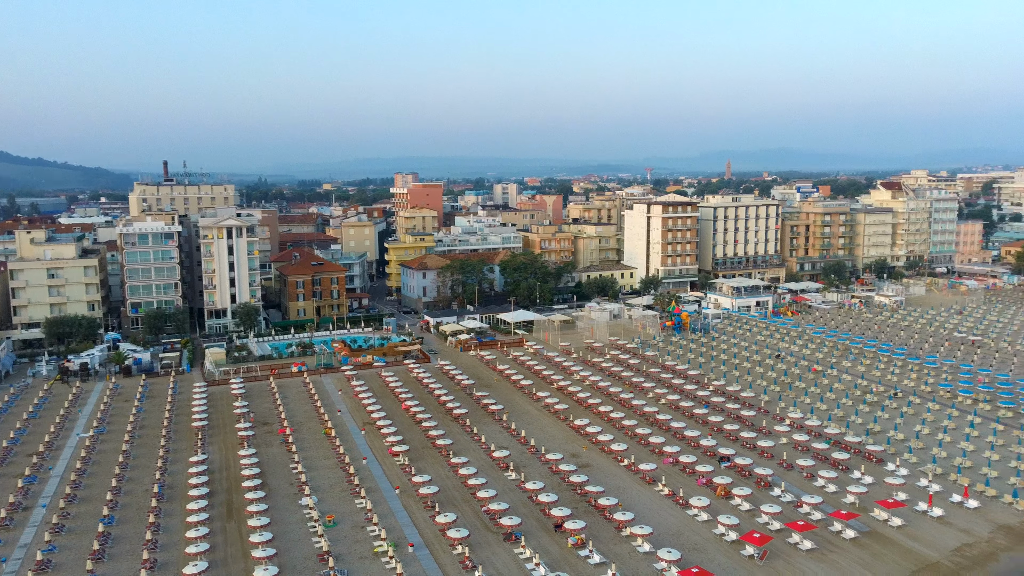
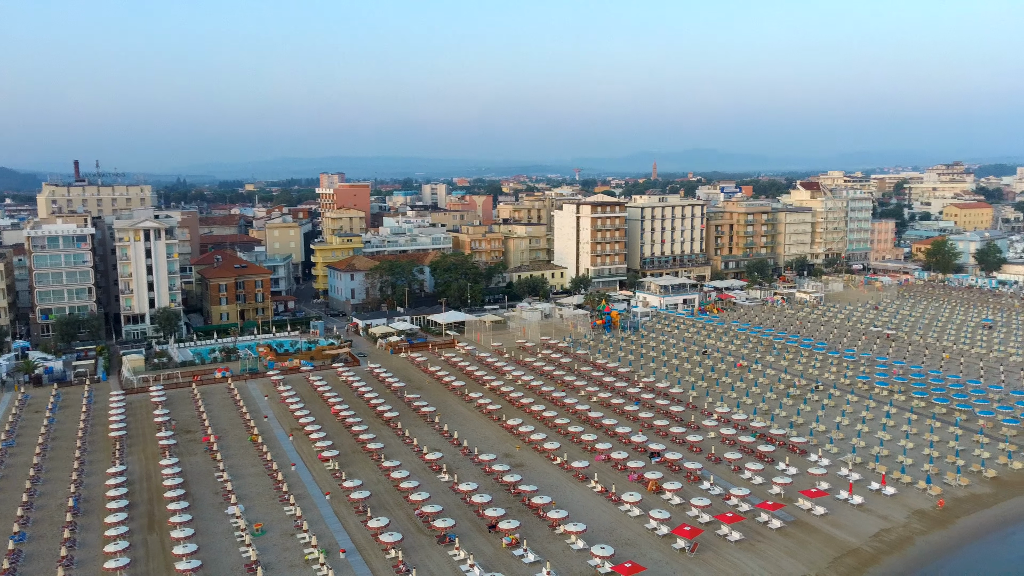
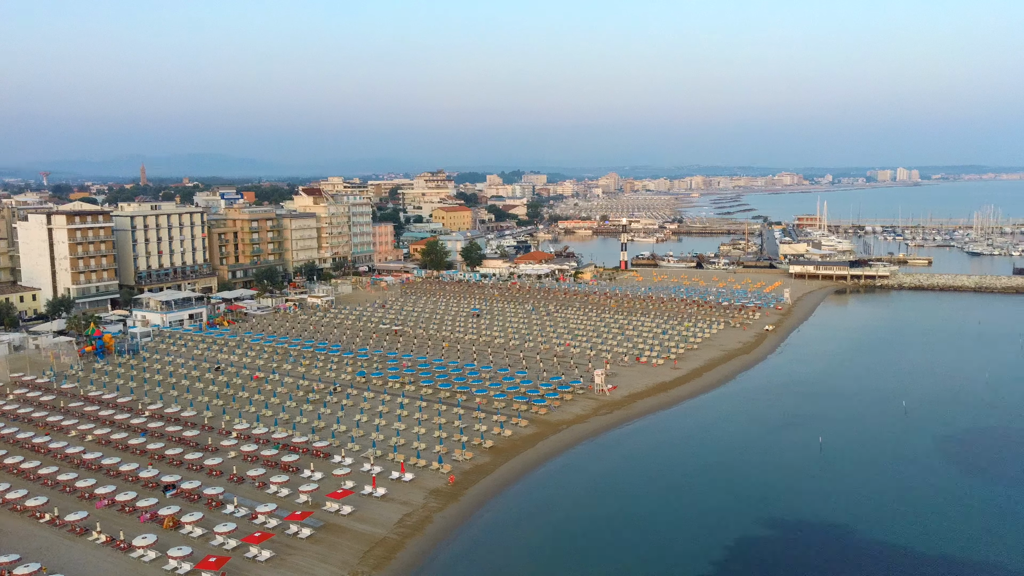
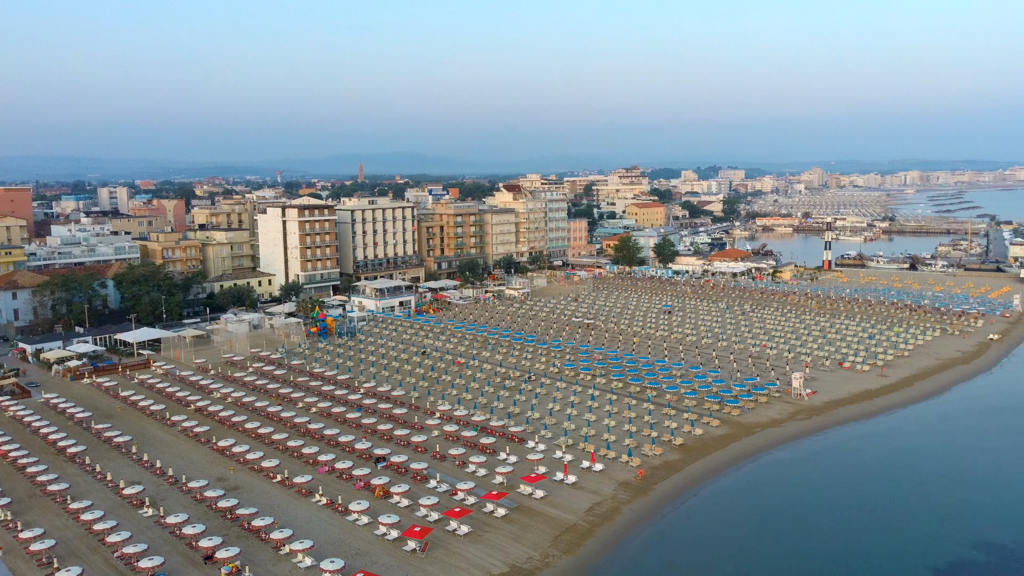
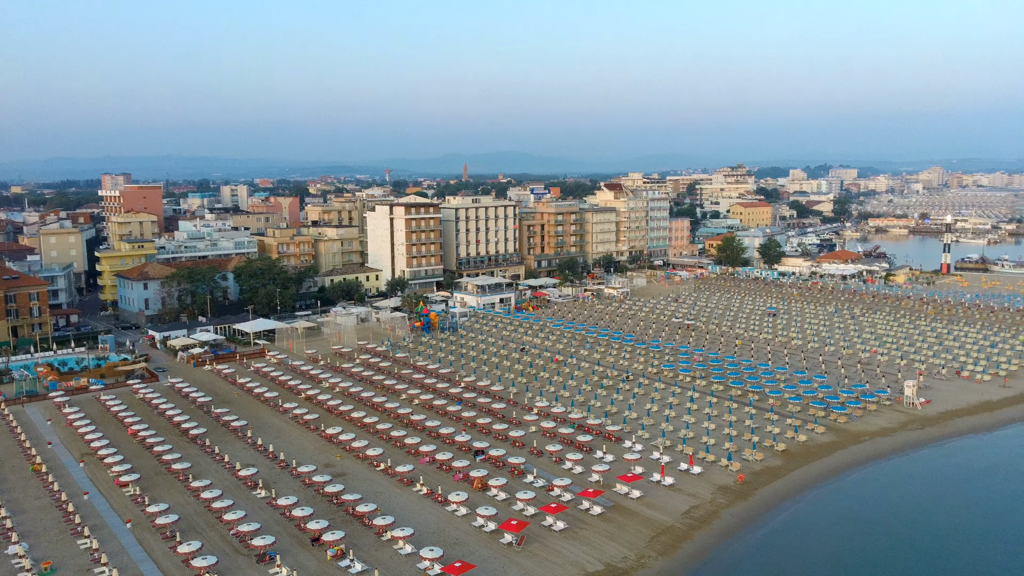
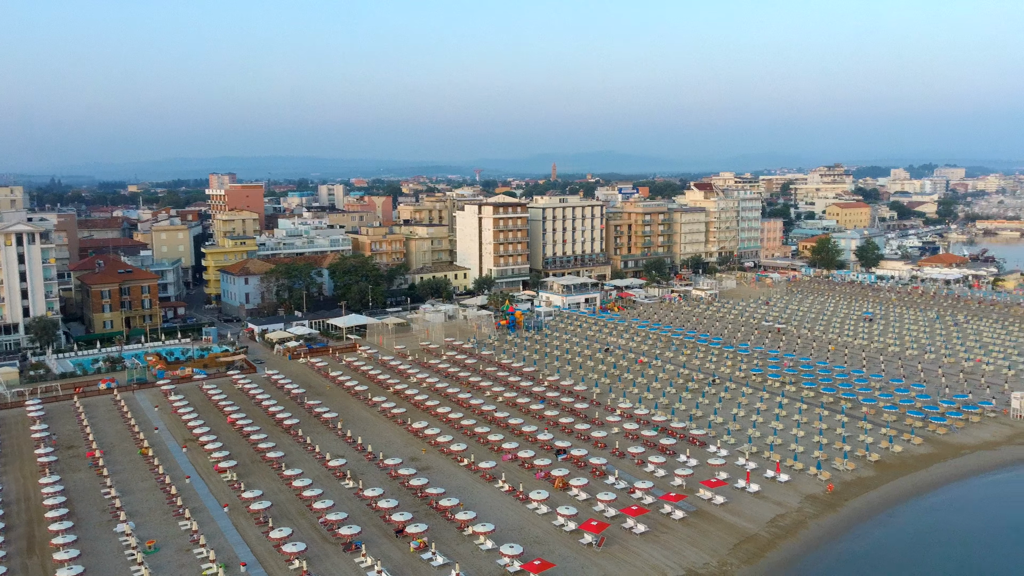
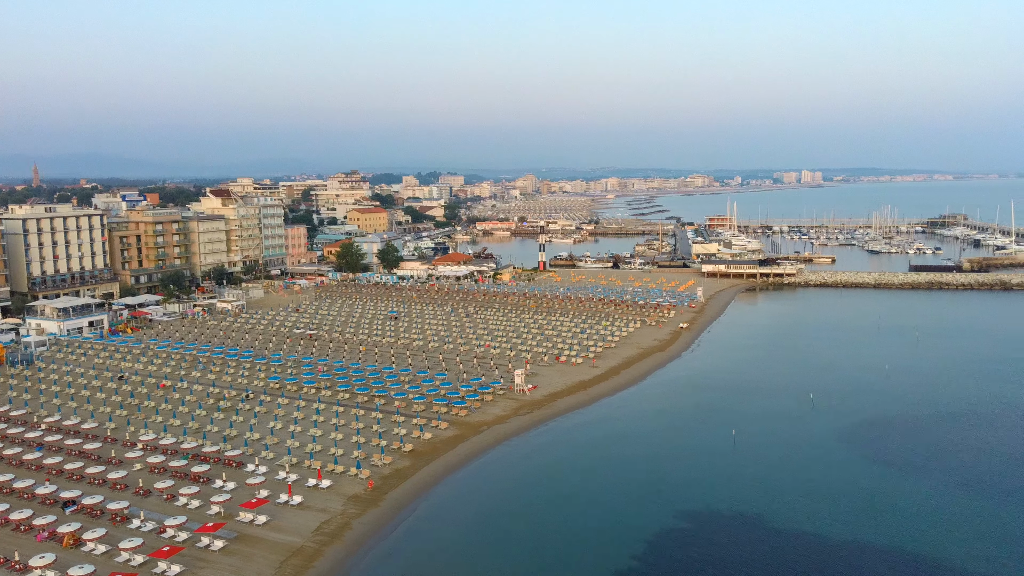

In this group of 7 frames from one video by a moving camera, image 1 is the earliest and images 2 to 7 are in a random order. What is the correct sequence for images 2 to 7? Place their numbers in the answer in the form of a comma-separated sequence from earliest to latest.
2, 6, 5, 4, 3, 7
